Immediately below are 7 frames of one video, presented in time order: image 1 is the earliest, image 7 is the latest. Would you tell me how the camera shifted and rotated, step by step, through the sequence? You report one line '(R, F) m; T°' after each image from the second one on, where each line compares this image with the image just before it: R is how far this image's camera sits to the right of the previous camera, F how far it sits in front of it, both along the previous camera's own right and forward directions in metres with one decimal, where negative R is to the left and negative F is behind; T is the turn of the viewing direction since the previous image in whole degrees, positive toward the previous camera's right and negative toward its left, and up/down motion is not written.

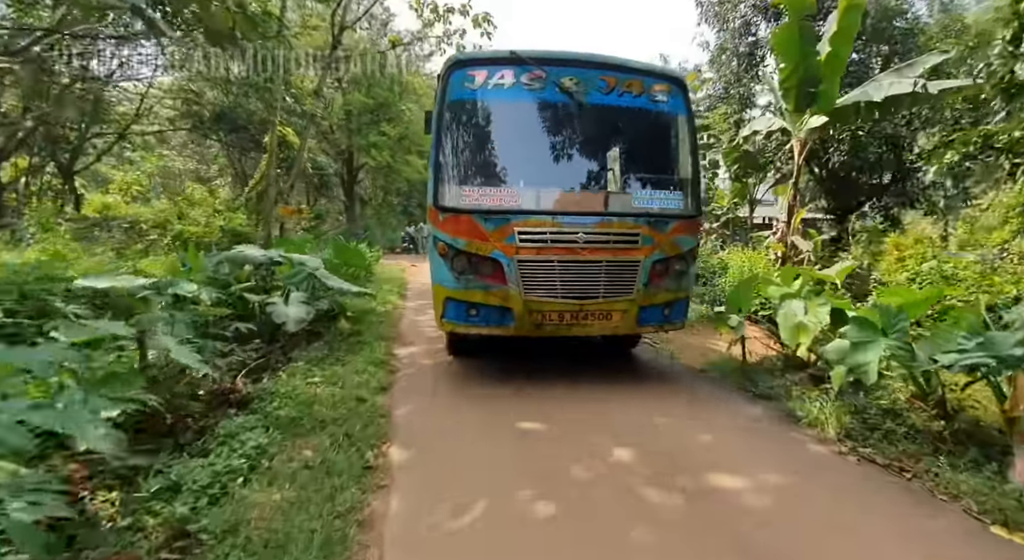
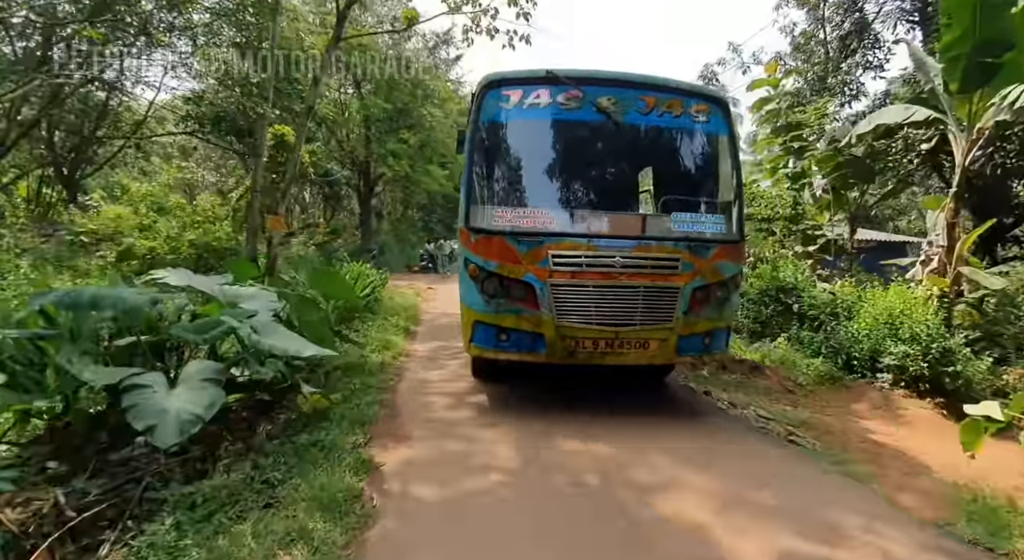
(-0.3, +2.1) m; -2°
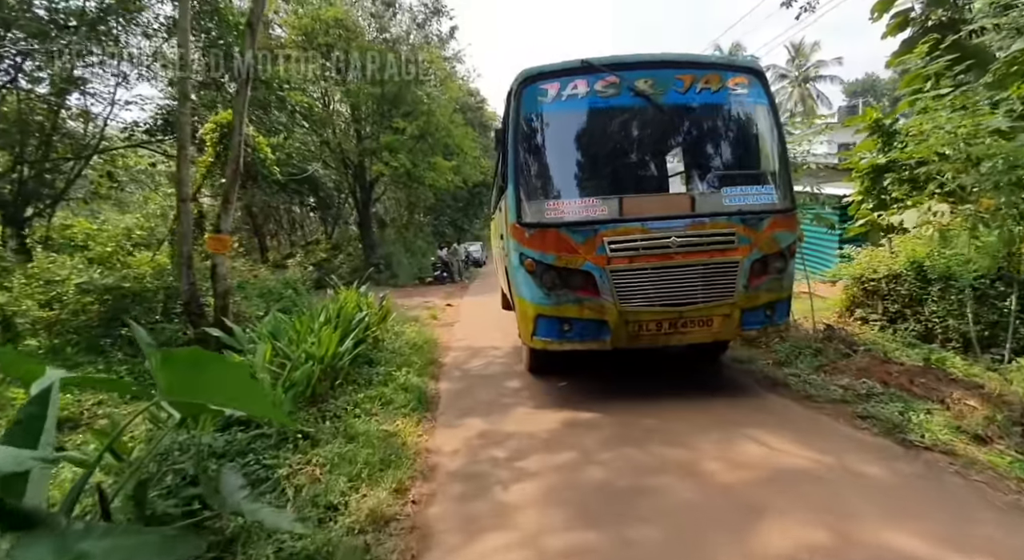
(-0.4, +2.8) m; -2°
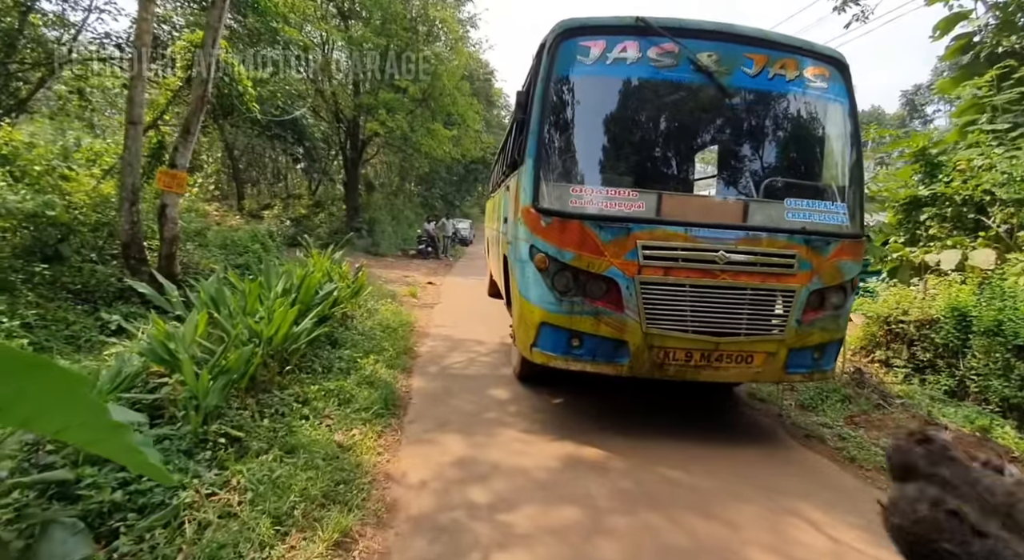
(-0.1, +0.7) m; +2°
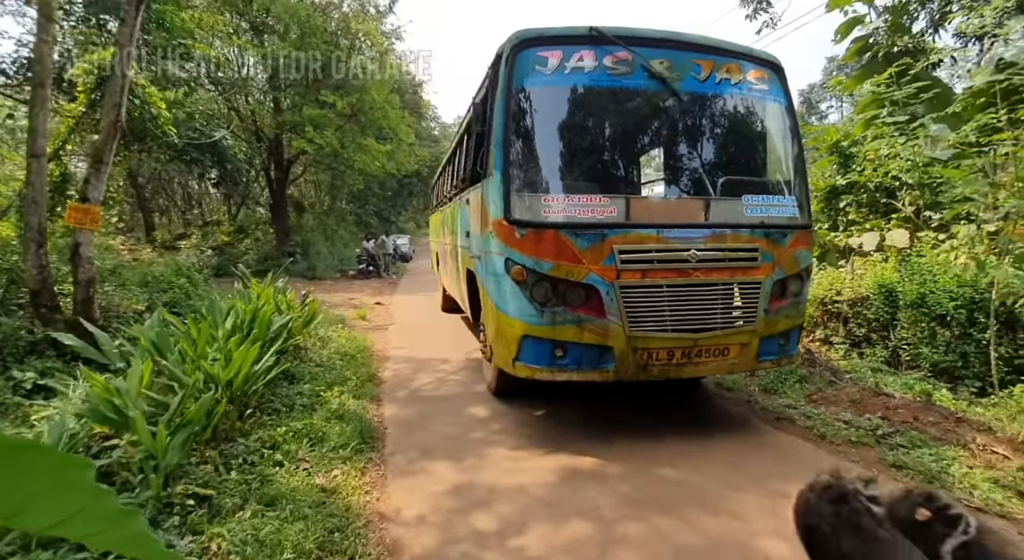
(-0.2, +0.1) m; +7°
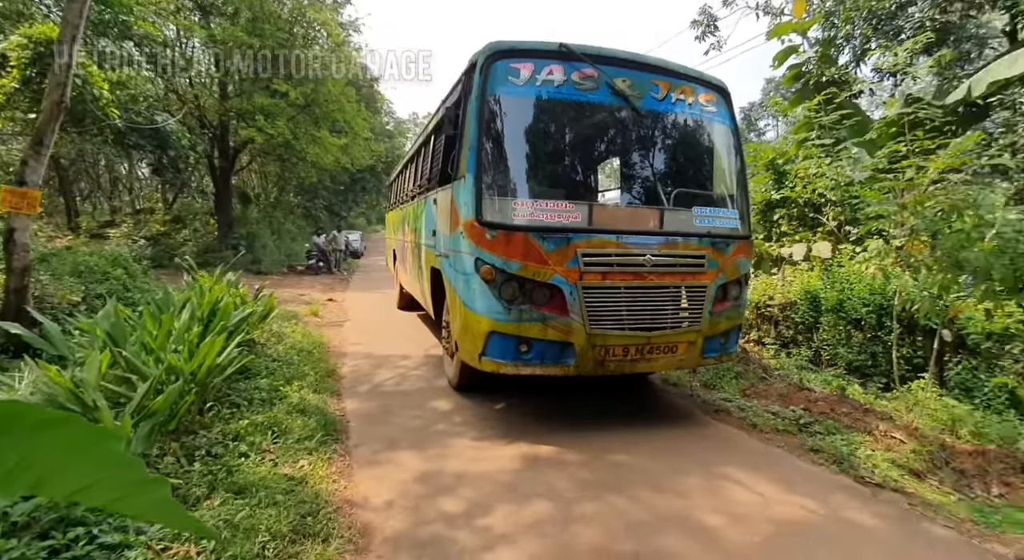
(-0.1, -0.2) m; +5°
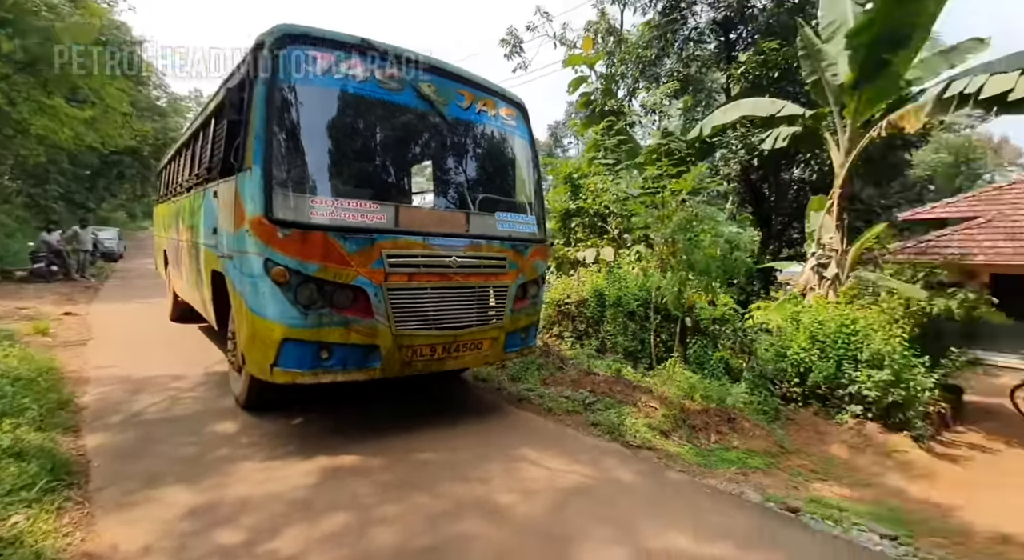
(0.0, 0.0) m; +19°
